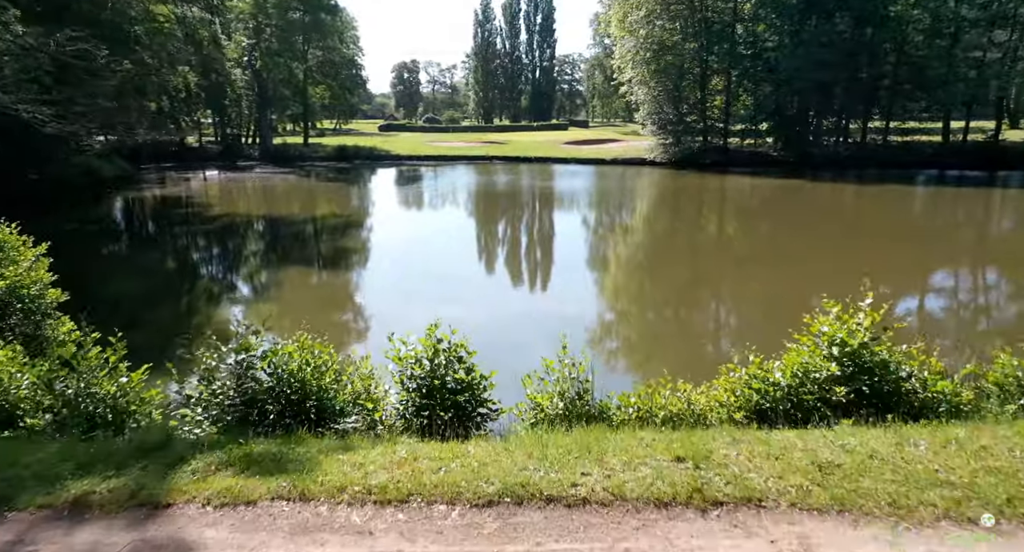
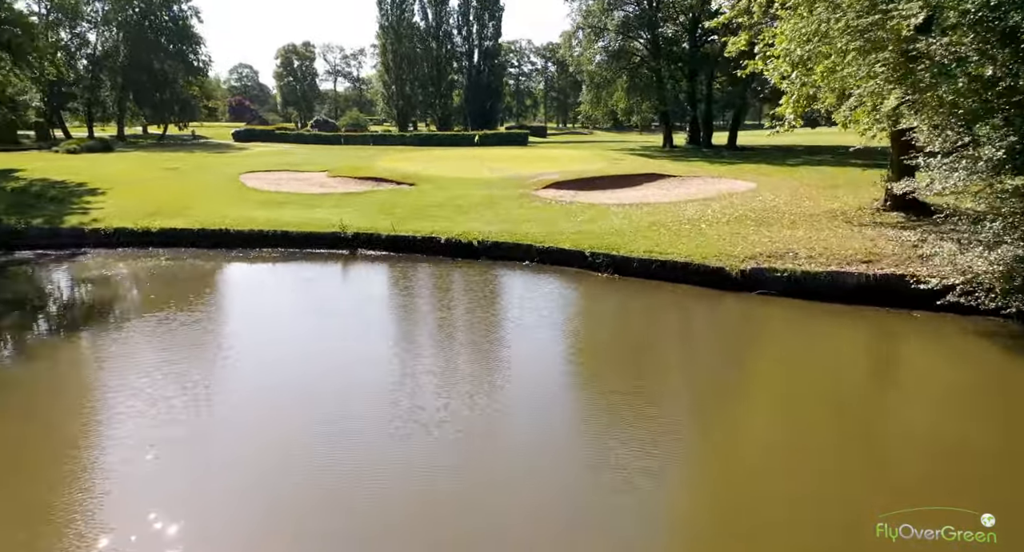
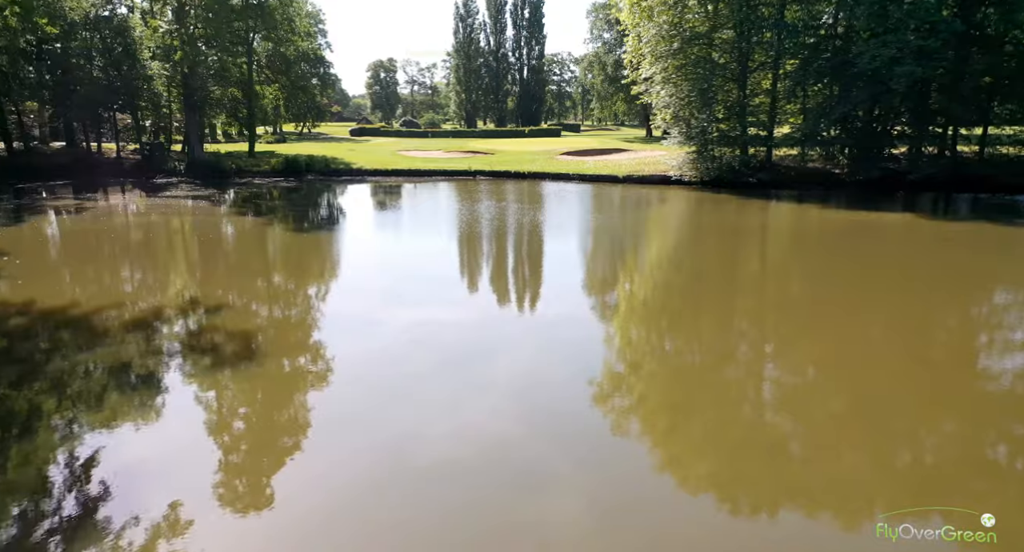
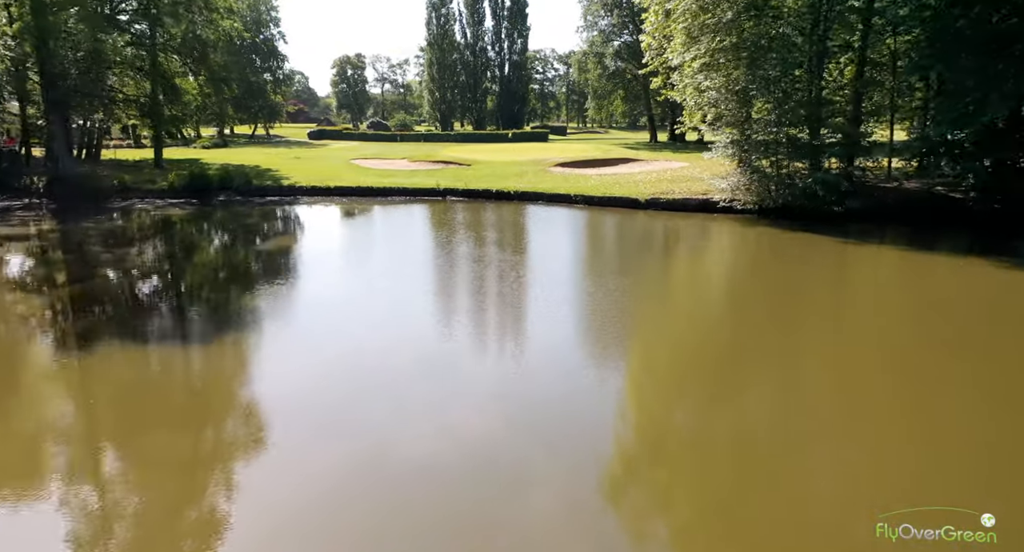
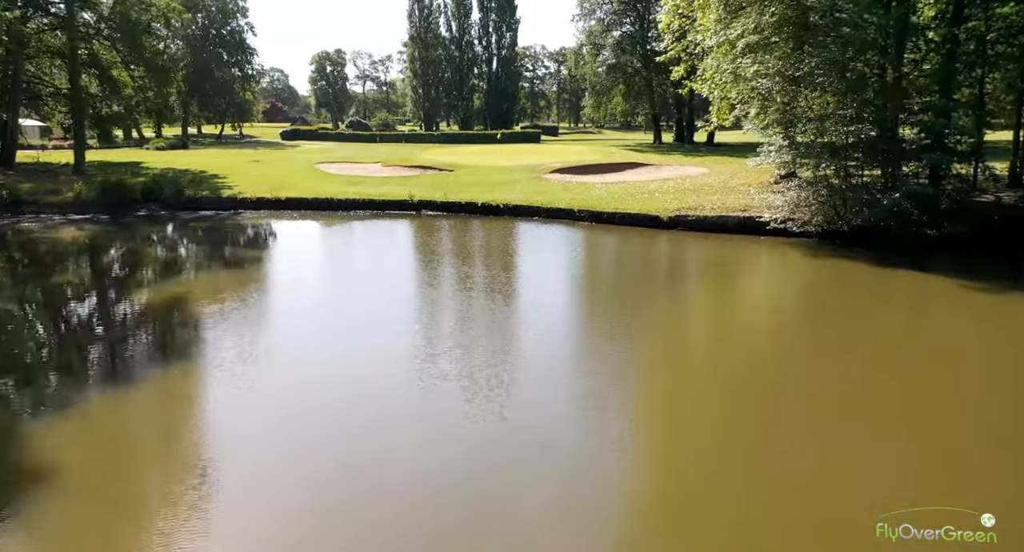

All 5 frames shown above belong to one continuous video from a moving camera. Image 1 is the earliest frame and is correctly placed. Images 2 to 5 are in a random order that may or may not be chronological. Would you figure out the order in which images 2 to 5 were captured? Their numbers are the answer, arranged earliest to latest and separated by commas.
3, 4, 5, 2
